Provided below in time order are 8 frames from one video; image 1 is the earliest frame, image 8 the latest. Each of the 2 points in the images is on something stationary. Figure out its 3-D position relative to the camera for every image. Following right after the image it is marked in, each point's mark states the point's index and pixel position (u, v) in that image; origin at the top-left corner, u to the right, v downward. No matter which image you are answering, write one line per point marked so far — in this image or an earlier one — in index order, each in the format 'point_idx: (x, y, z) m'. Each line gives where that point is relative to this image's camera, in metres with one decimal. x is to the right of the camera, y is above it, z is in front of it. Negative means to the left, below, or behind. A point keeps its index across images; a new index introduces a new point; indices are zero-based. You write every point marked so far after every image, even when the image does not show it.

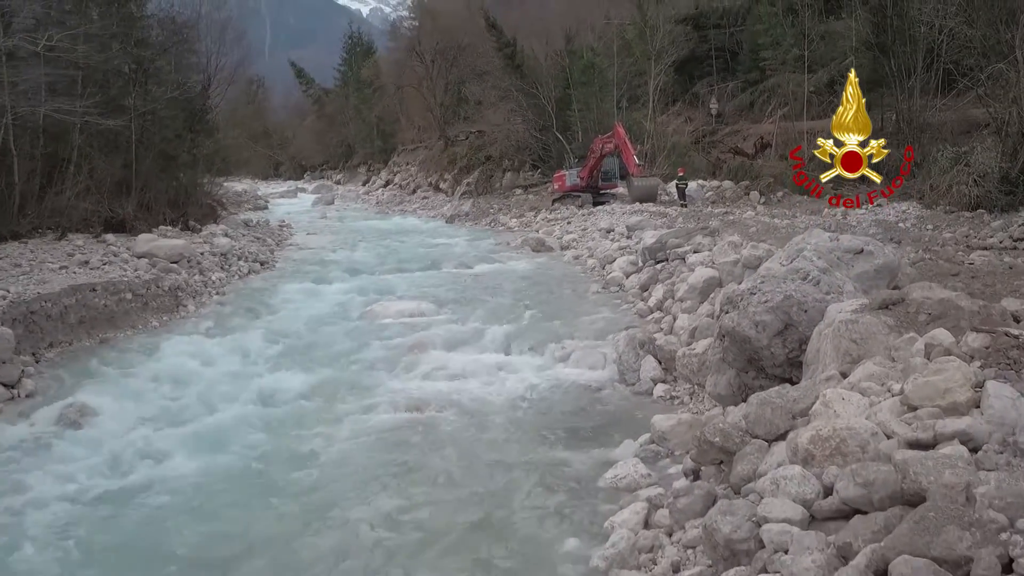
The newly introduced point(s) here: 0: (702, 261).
0: (+1.3, +0.2, +7.2) m
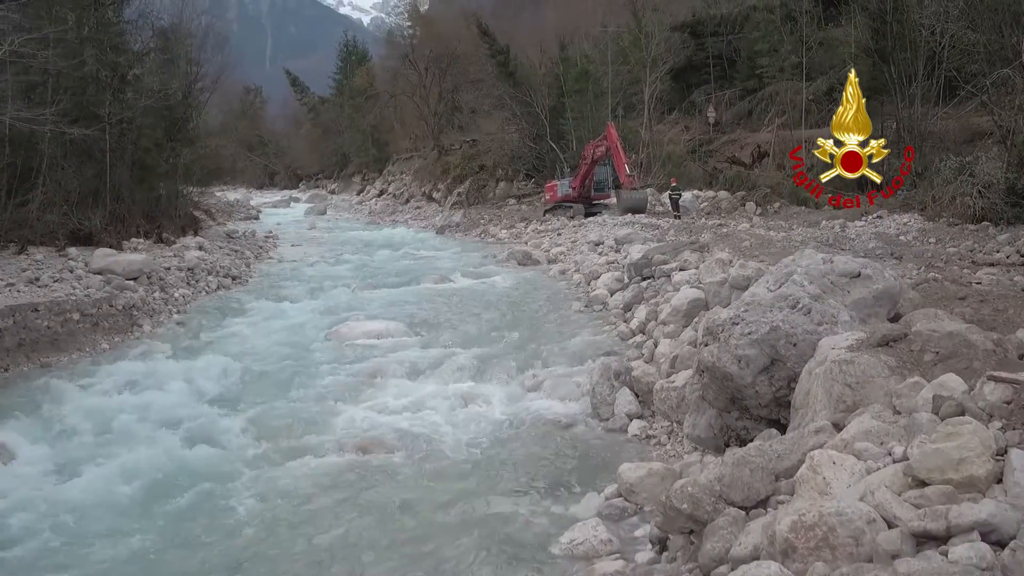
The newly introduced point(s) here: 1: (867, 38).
0: (+1.1, 0.0, +6.7) m
1: (+5.1, +3.6, +15.5) m
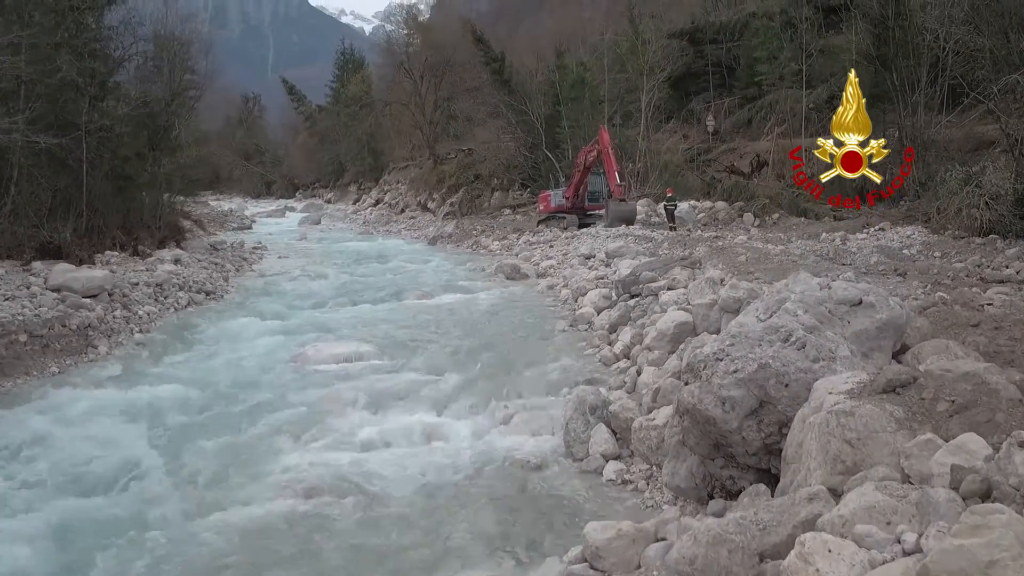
0: (+0.9, -0.1, +6.2) m
1: (+4.9, +3.4, +15.0) m
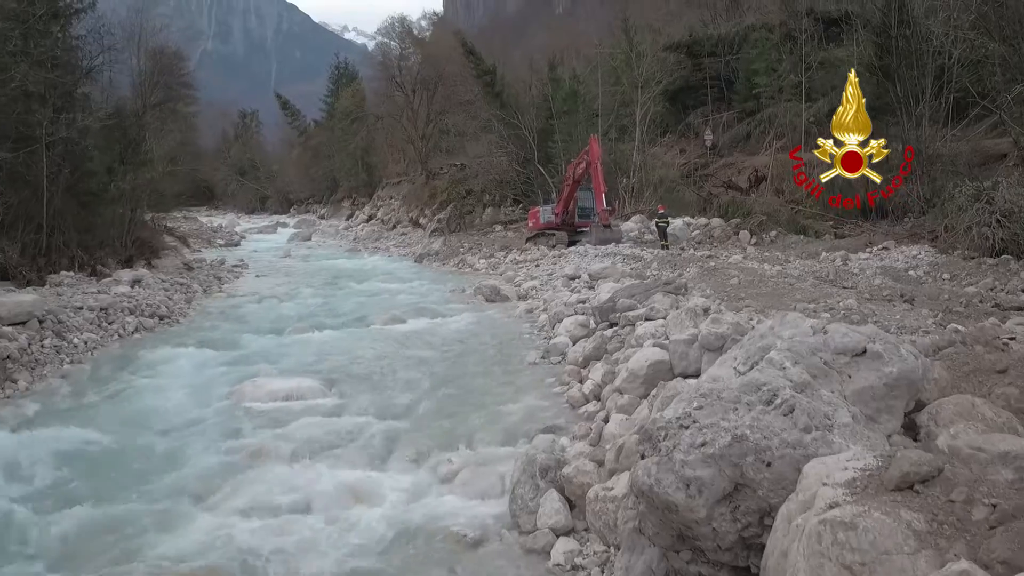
0: (+0.7, -0.2, +5.5) m
1: (+4.7, +3.1, +14.3) m
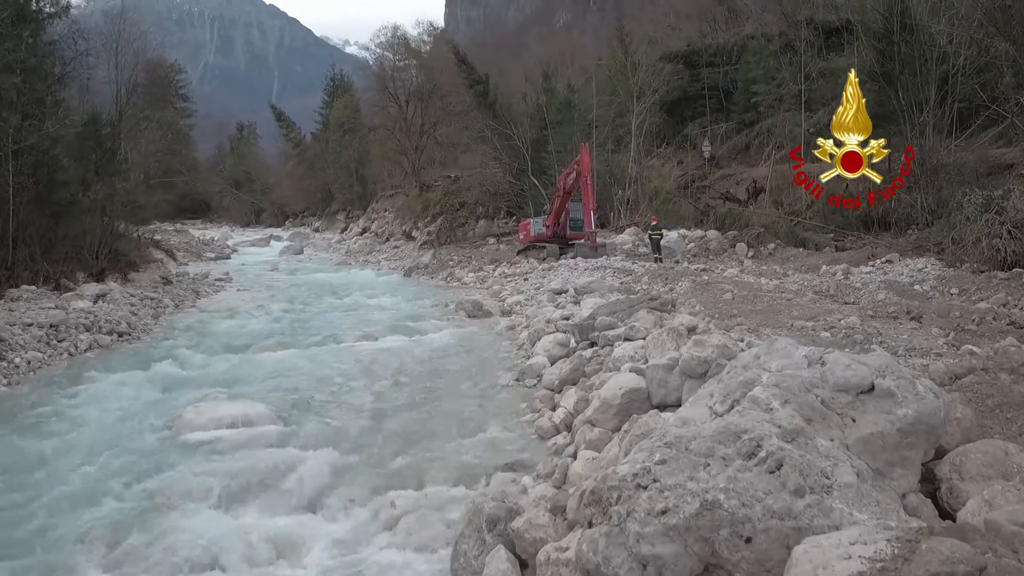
0: (+0.5, -0.3, +4.9) m
1: (+4.5, +2.9, +13.8) m
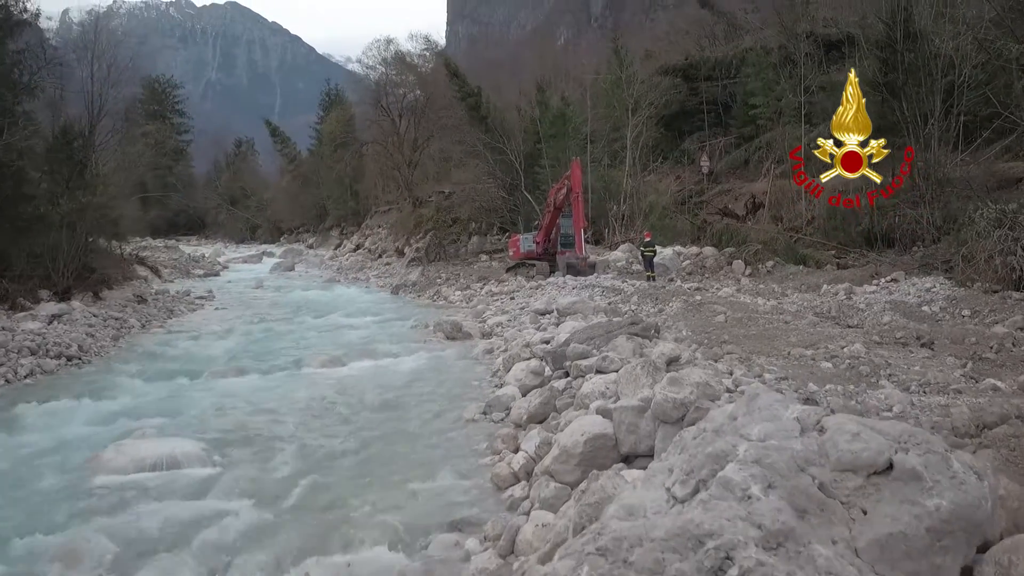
0: (+0.4, -0.4, +4.2) m
1: (+4.4, +2.7, +13.2) m
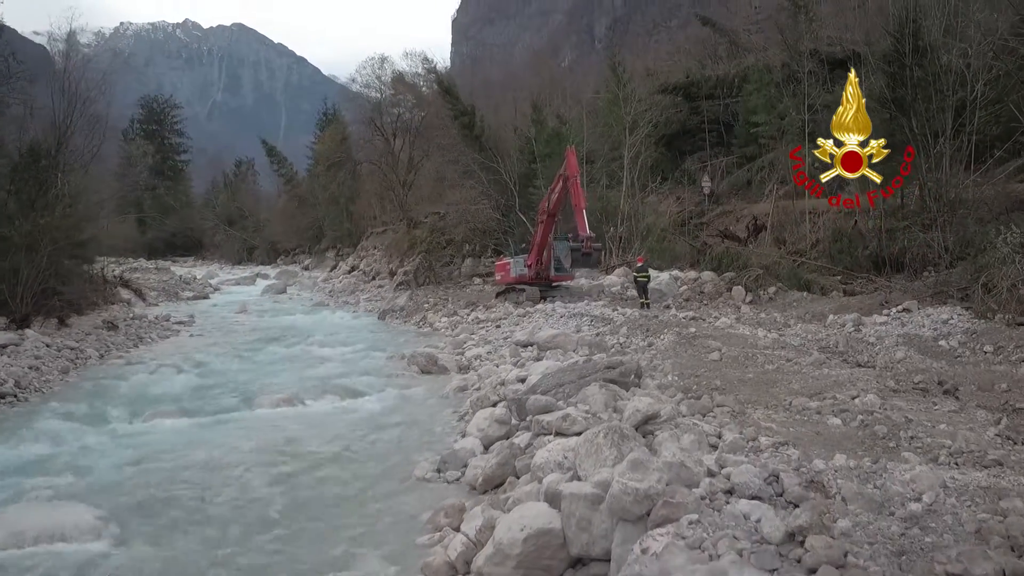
0: (+0.2, -0.6, +3.4) m
1: (+4.2, +2.4, +12.4) m
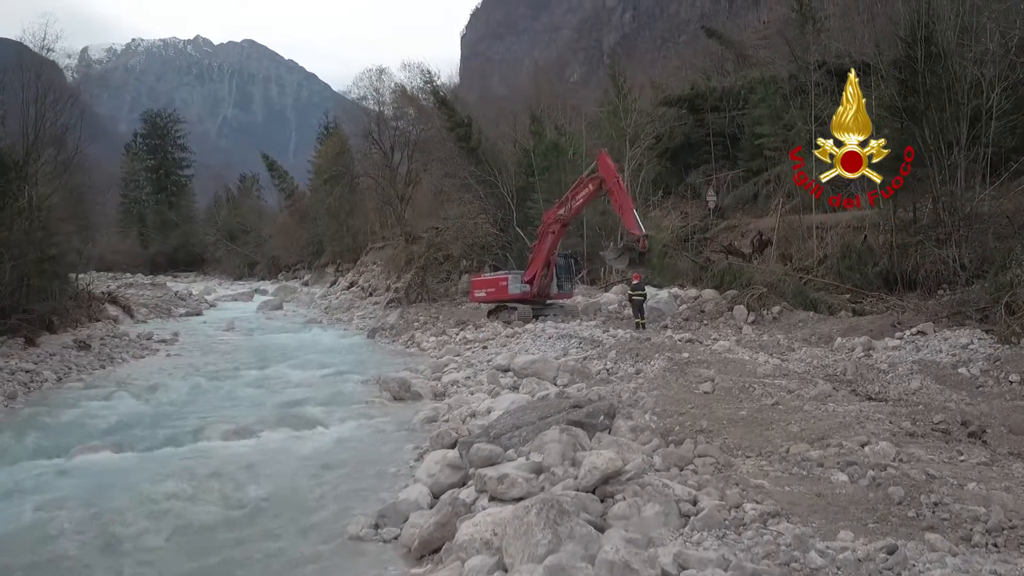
0: (-0.1, -0.6, +2.7) m
1: (+4.1, +2.1, +11.7) m
